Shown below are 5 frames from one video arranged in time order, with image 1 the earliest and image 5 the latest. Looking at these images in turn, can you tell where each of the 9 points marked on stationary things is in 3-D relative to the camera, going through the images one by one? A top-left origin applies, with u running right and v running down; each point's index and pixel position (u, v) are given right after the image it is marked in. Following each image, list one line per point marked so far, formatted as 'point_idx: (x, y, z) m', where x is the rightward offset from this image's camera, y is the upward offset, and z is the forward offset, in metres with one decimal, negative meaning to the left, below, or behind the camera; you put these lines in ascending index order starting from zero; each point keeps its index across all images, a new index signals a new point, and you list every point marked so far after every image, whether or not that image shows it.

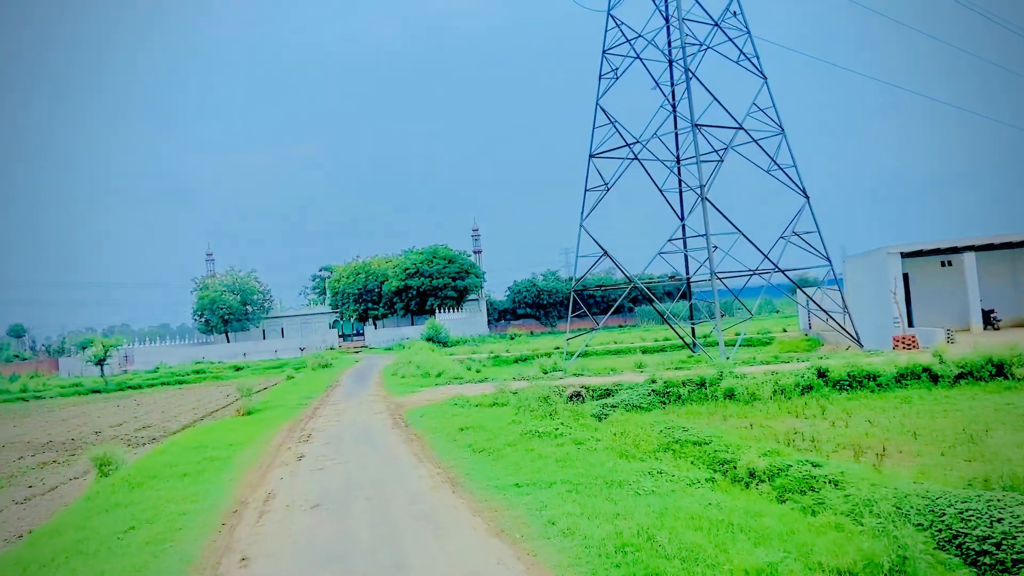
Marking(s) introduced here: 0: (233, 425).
0: (-5.7, -2.8, +13.6) m
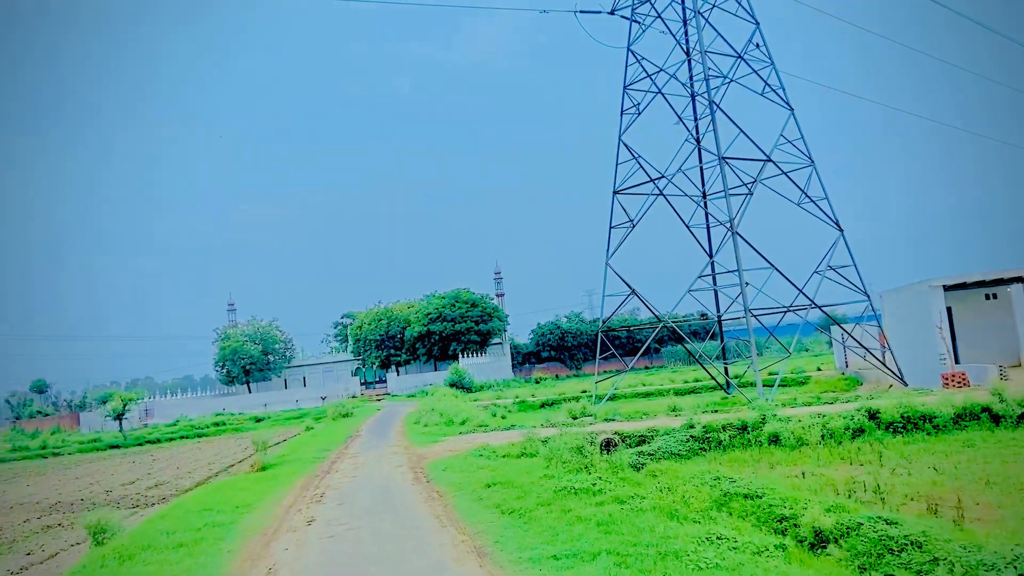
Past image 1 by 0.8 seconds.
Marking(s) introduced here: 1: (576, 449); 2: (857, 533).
0: (-5.1, -3.7, +12.9) m
1: (+1.1, -2.7, +11.1) m
2: (+3.9, -2.7, +7.5) m
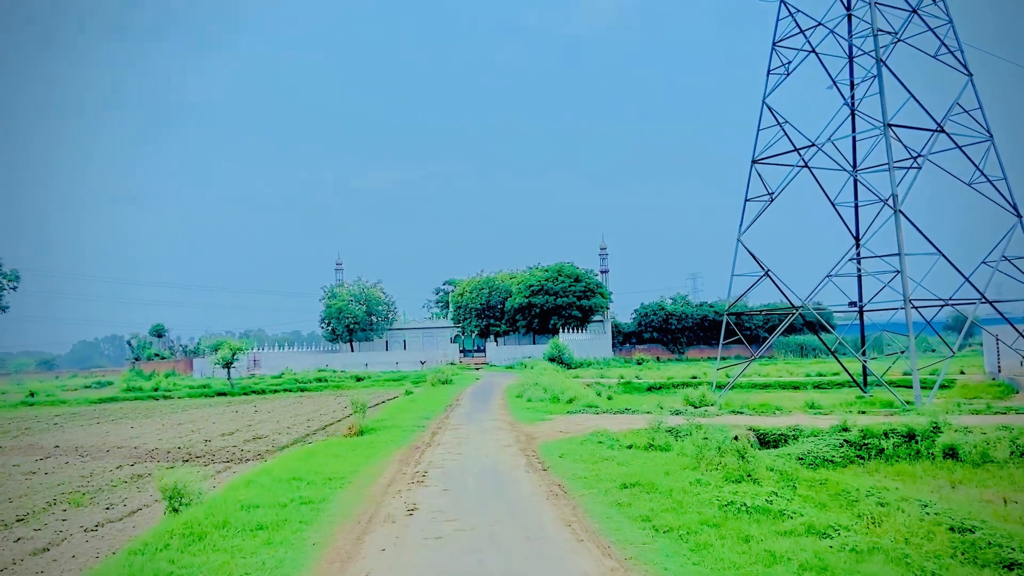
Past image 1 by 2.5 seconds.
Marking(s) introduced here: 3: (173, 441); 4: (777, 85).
0: (-3.0, -2.8, +11.9) m
1: (+2.9, -2.2, +9.3) m
2: (+5.1, -2.5, +5.3) m
3: (-9.2, -4.1, +18.3) m
4: (+7.8, +6.0, +19.8) m
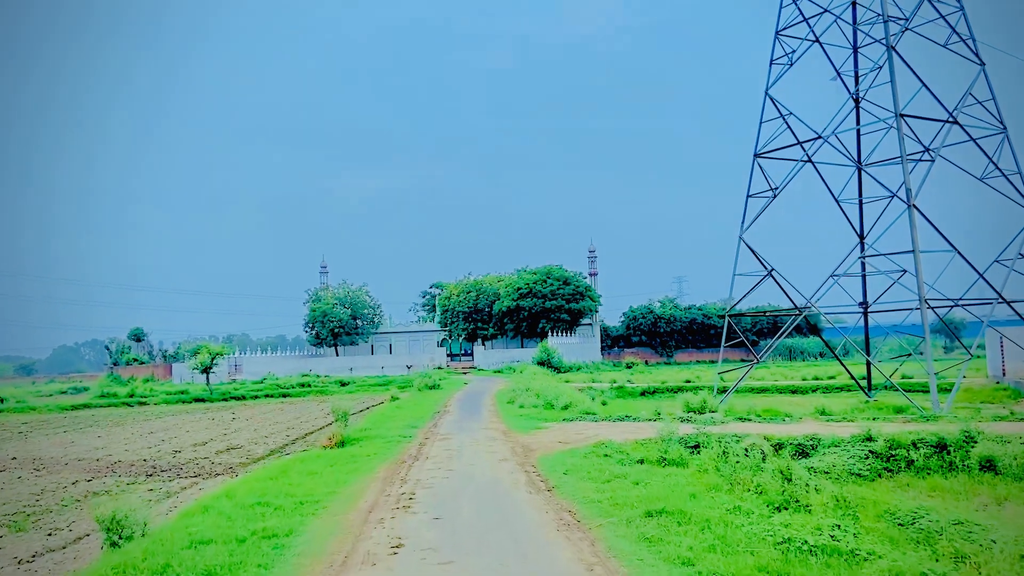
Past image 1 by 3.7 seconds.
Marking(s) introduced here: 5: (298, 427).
0: (-3.1, -2.8, +10.7) m
1: (+2.9, -2.2, +8.2) m
2: (+5.2, -2.5, +4.3) m
3: (-9.4, -4.1, +17.0) m
4: (+7.5, +6.0, +18.8) m
5: (-6.1, -4.0, +19.3) m
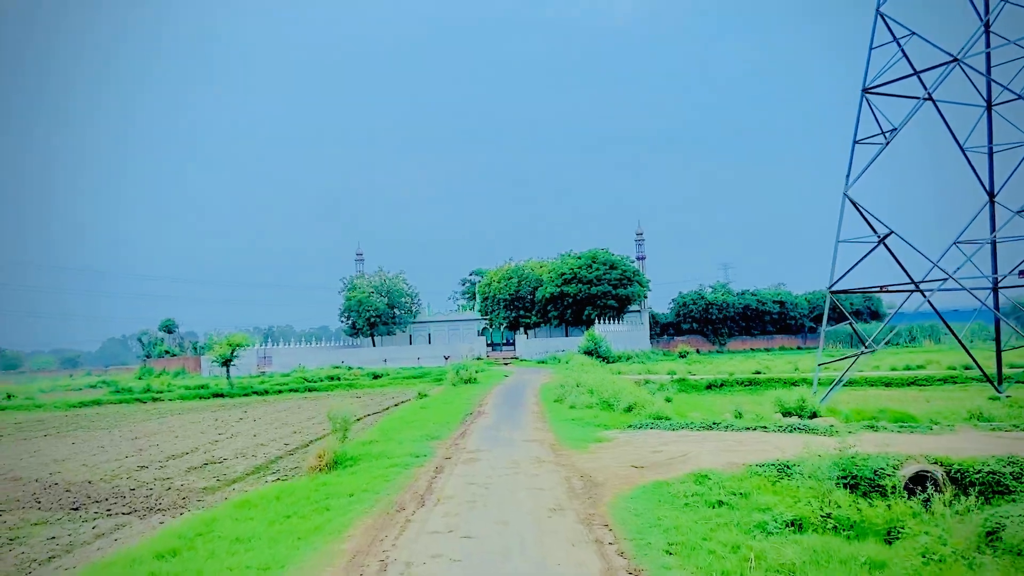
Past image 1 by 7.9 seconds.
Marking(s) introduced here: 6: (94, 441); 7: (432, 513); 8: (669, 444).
0: (-2.5, -2.3, +7.1) m
1: (+3.3, -1.6, +4.2) m
2: (+5.3, -2.0, +0.2) m
3: (-8.4, -3.6, +13.7) m
4: (+8.5, +6.7, +14.4) m
5: (-5.0, -3.4, +15.9) m
6: (-11.4, -4.1, +18.1) m
7: (-0.8, -2.2, +6.6) m
8: (+2.5, -2.4, +10.5) m
